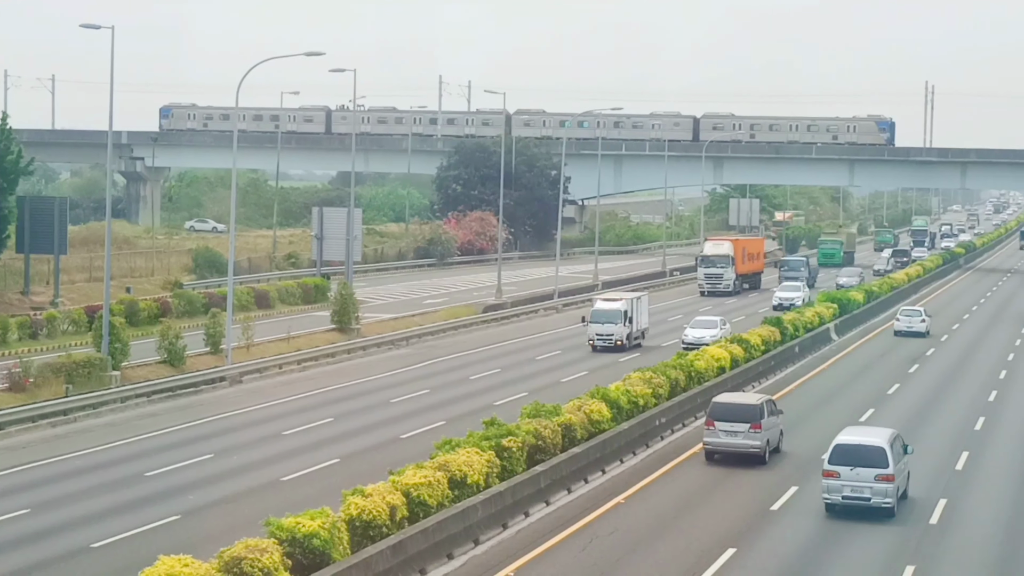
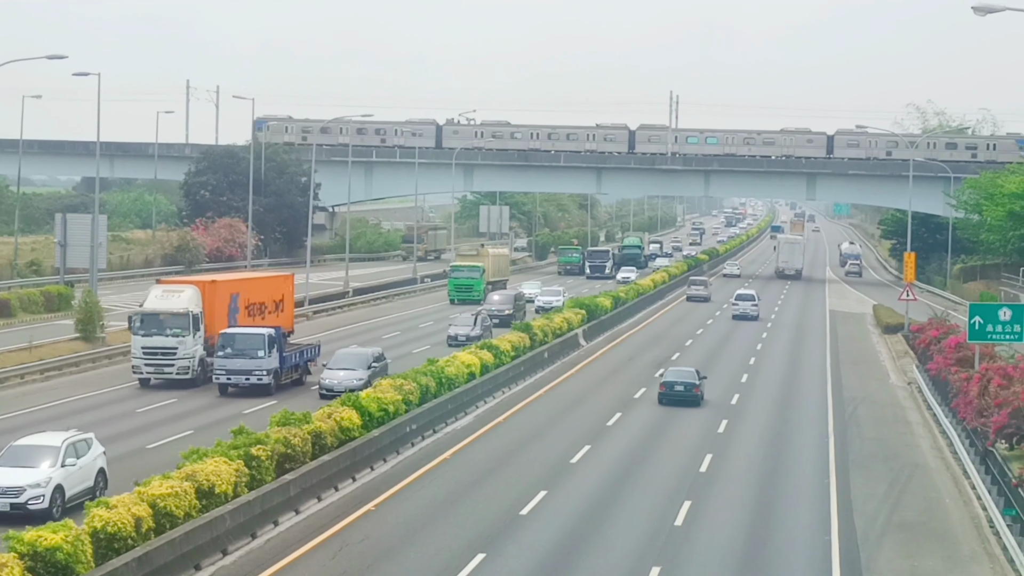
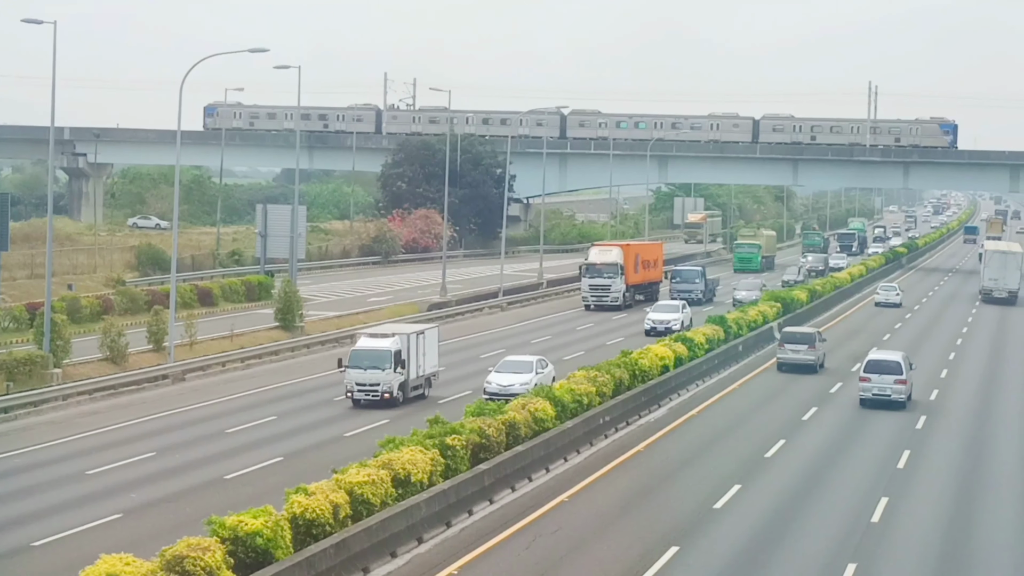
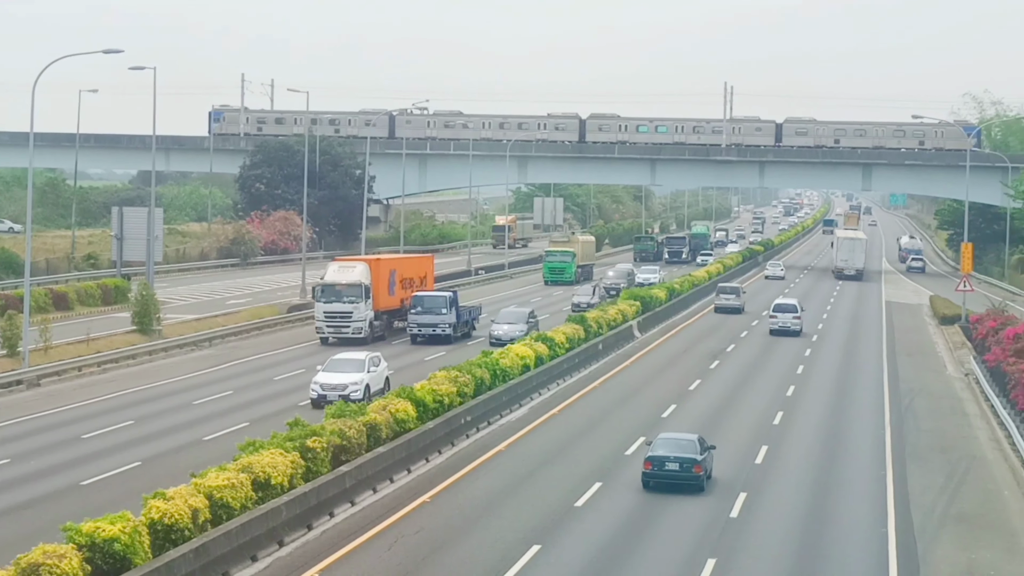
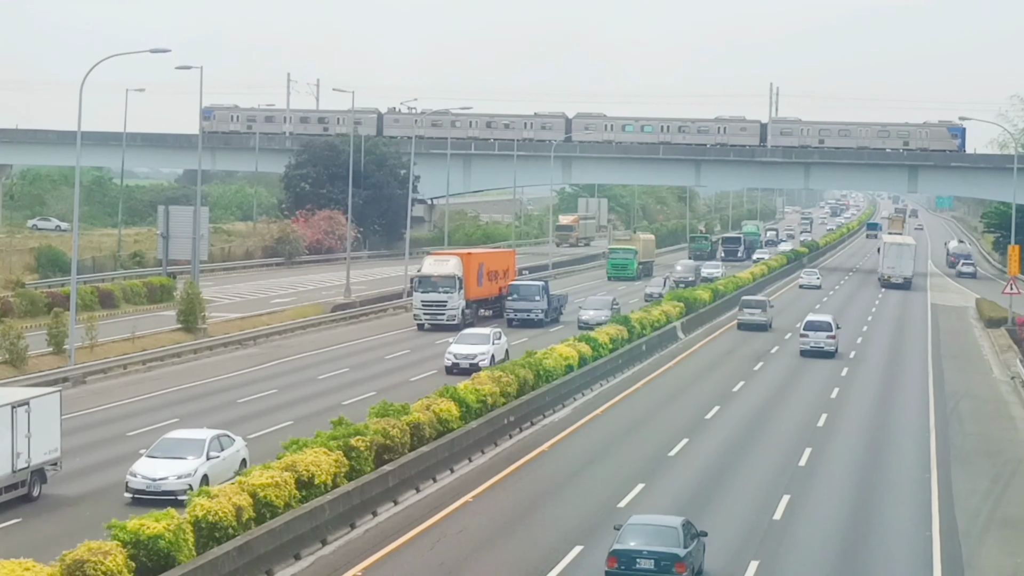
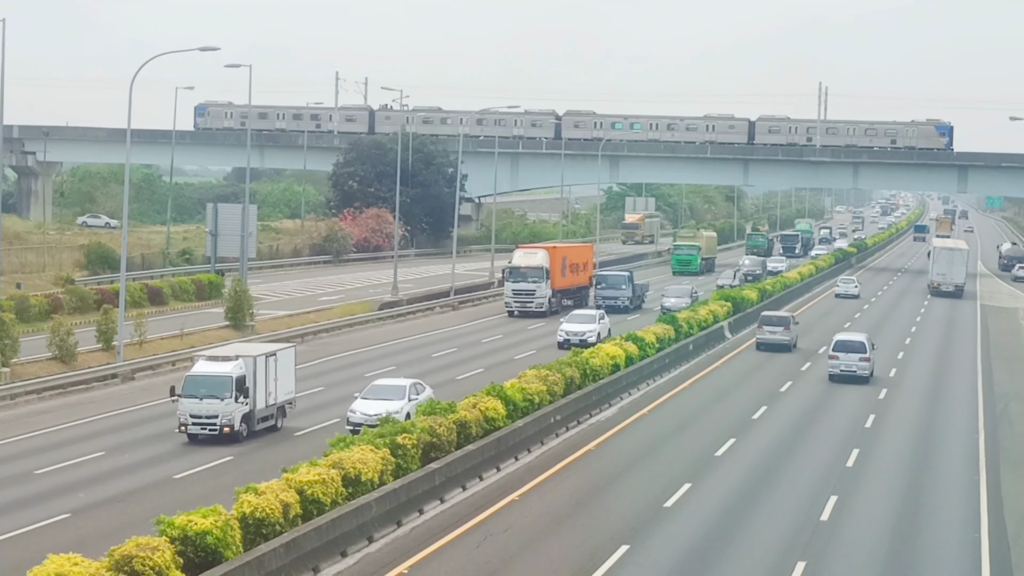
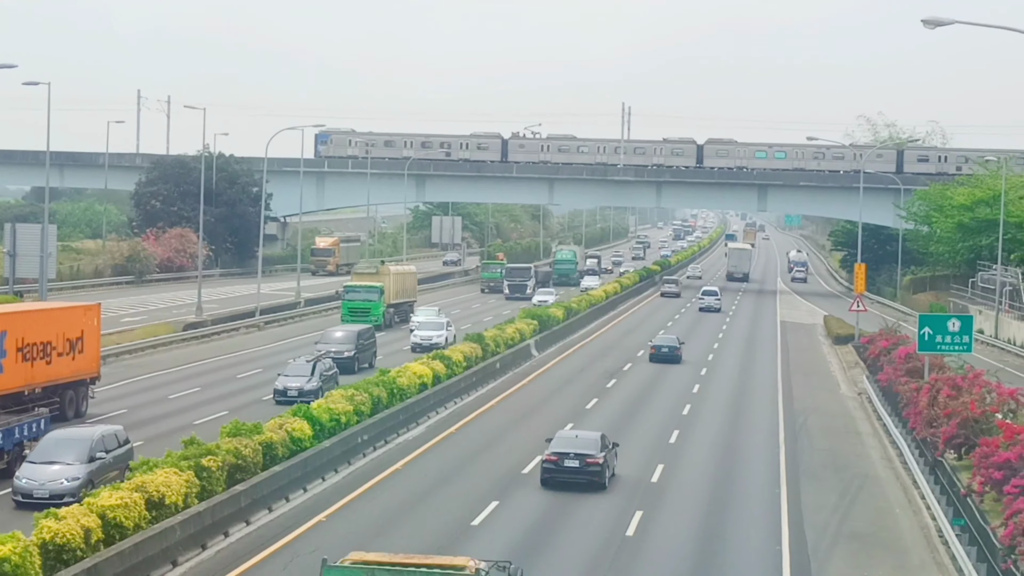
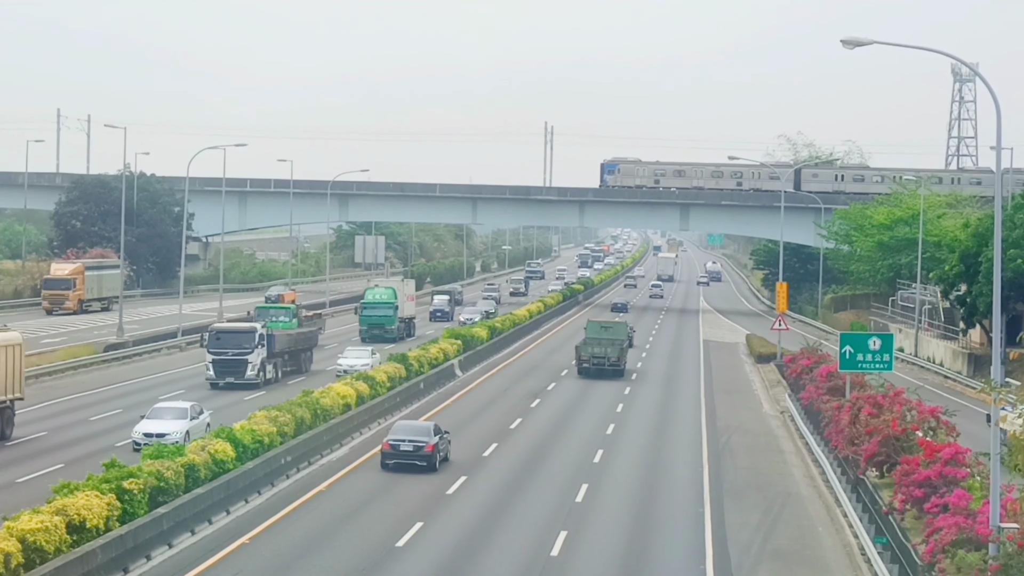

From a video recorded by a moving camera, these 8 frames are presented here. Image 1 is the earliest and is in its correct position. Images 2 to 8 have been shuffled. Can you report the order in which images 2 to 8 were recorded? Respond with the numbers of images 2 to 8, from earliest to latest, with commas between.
3, 6, 5, 4, 2, 7, 8
